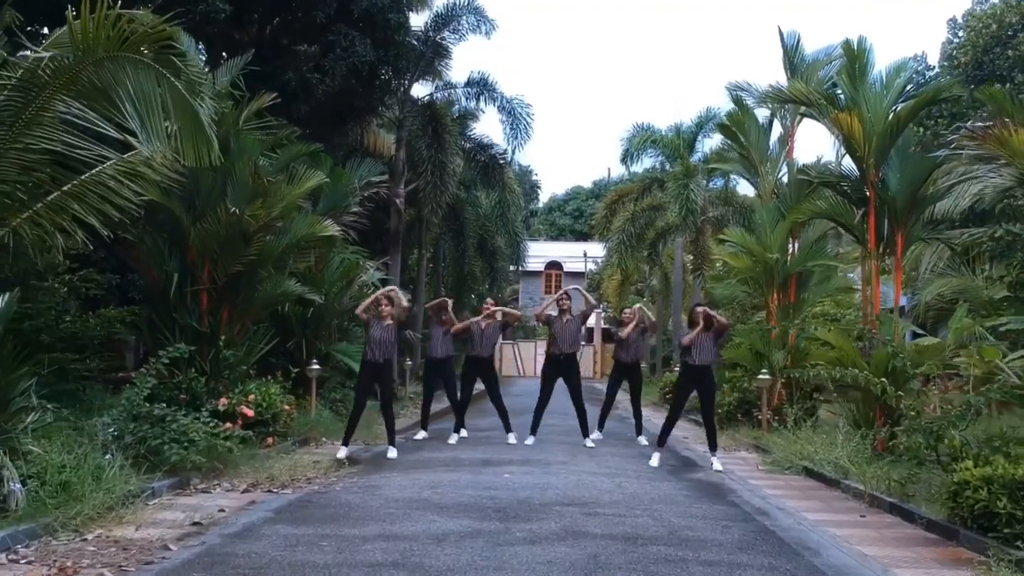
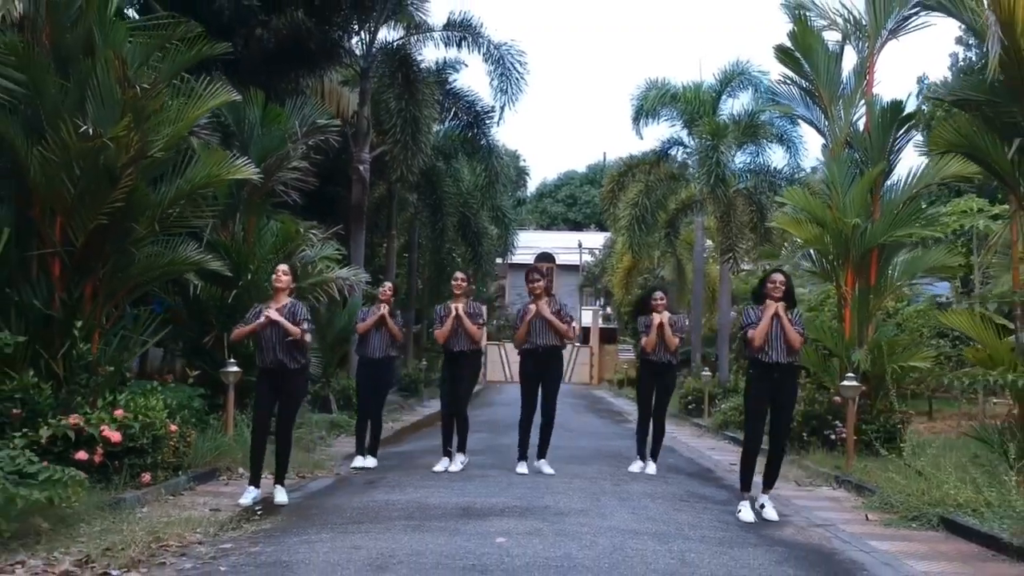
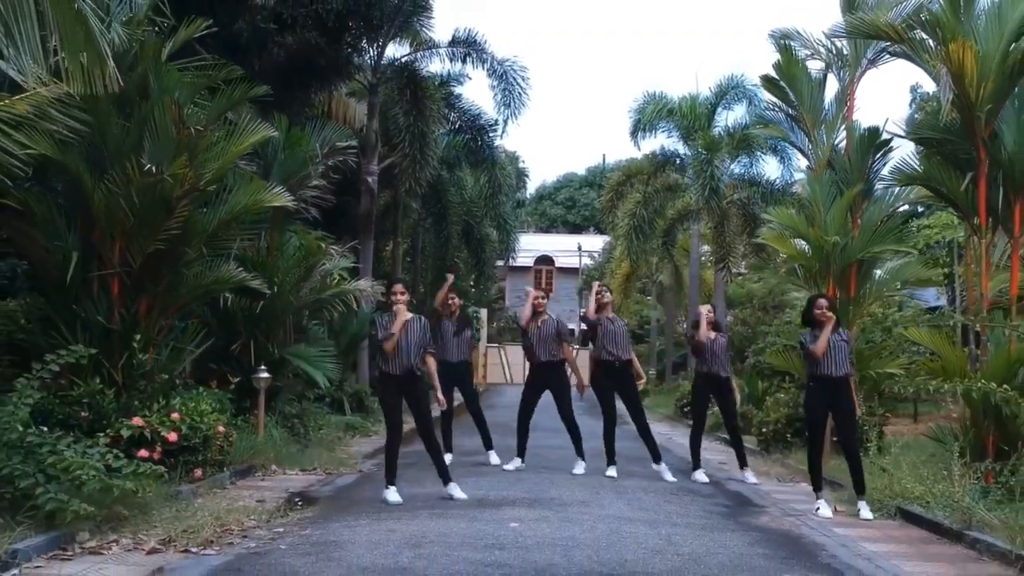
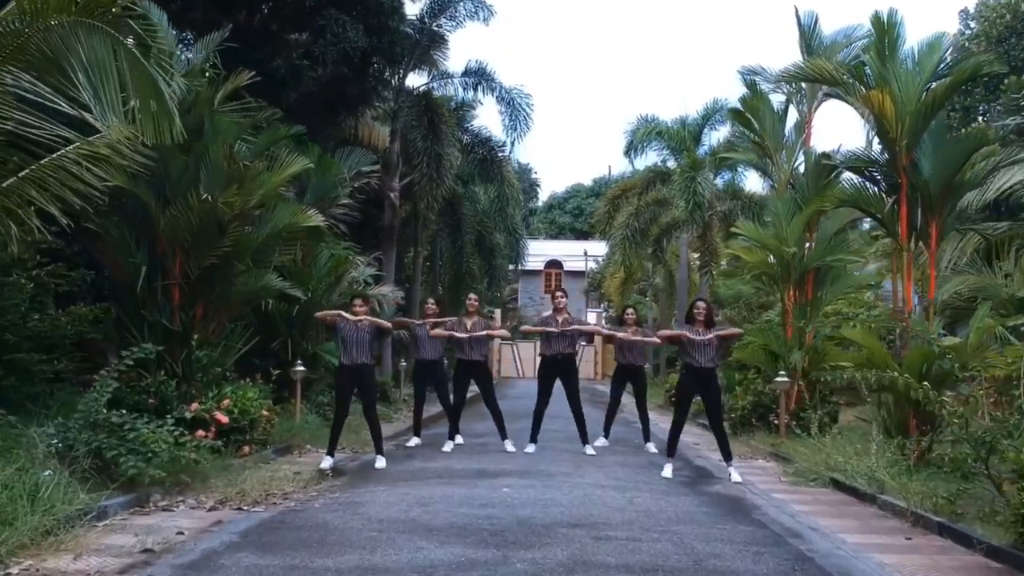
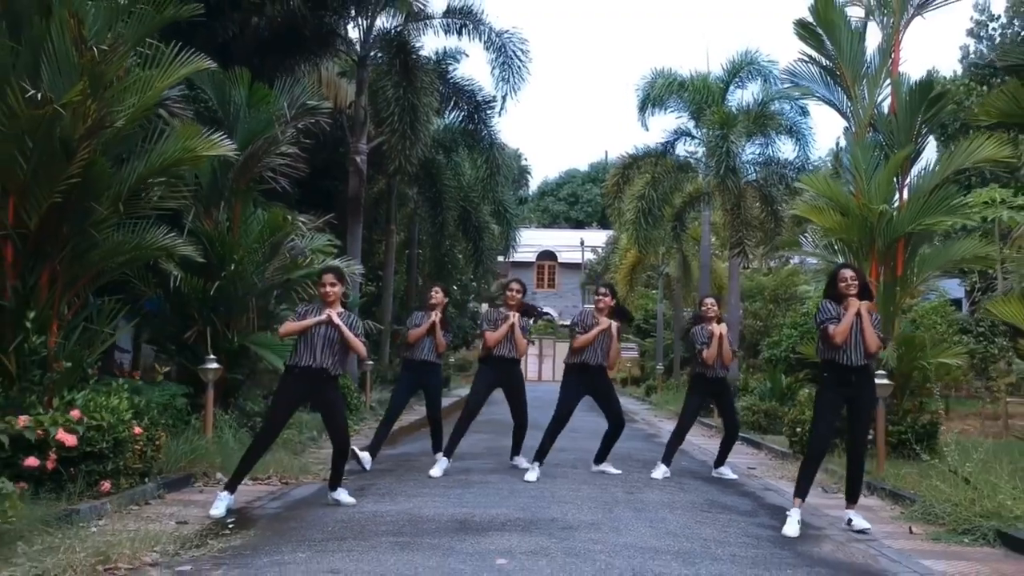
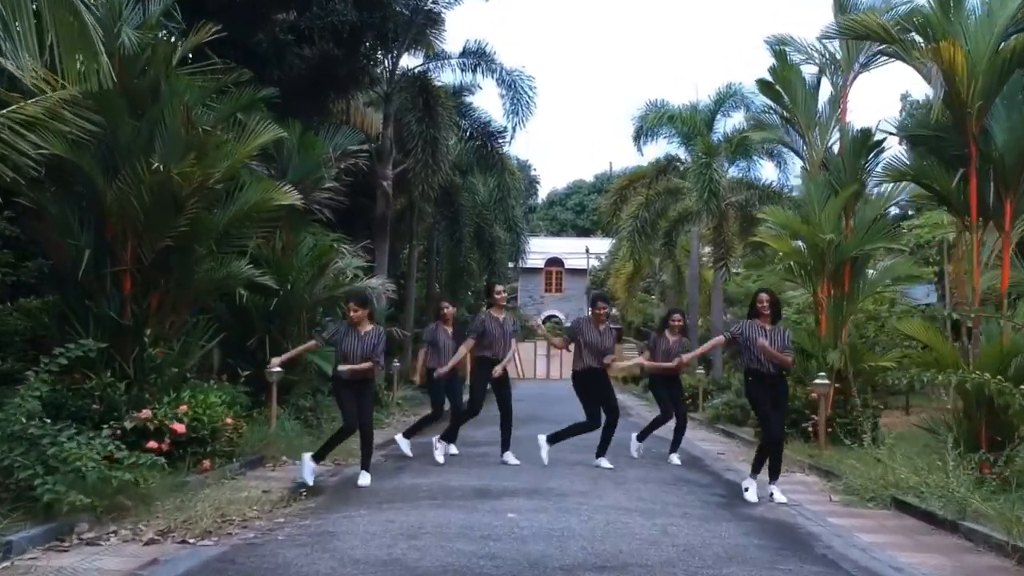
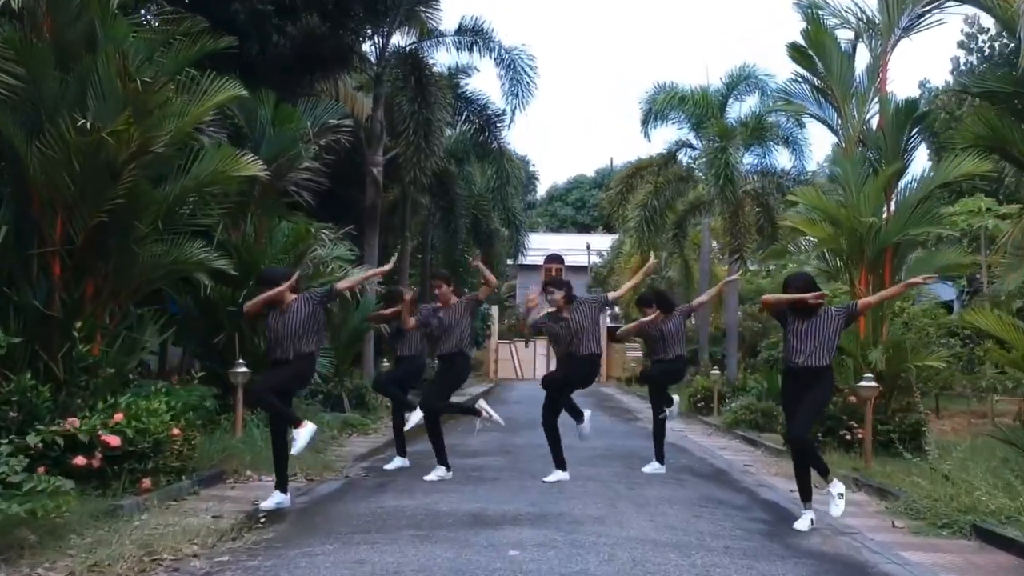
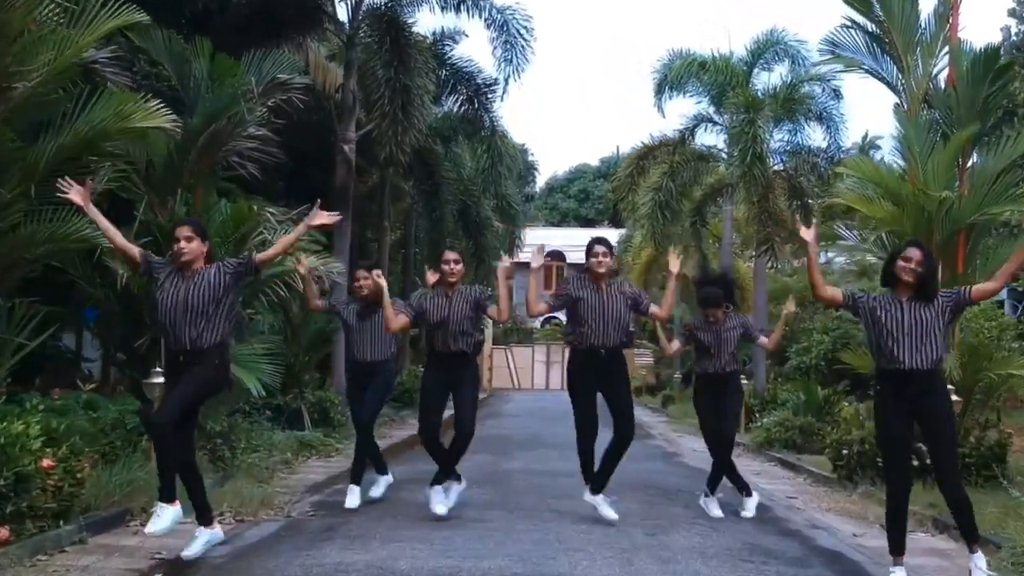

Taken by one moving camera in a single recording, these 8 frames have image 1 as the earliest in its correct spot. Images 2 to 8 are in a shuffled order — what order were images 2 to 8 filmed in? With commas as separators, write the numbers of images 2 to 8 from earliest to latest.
4, 6, 7, 8, 5, 2, 3
